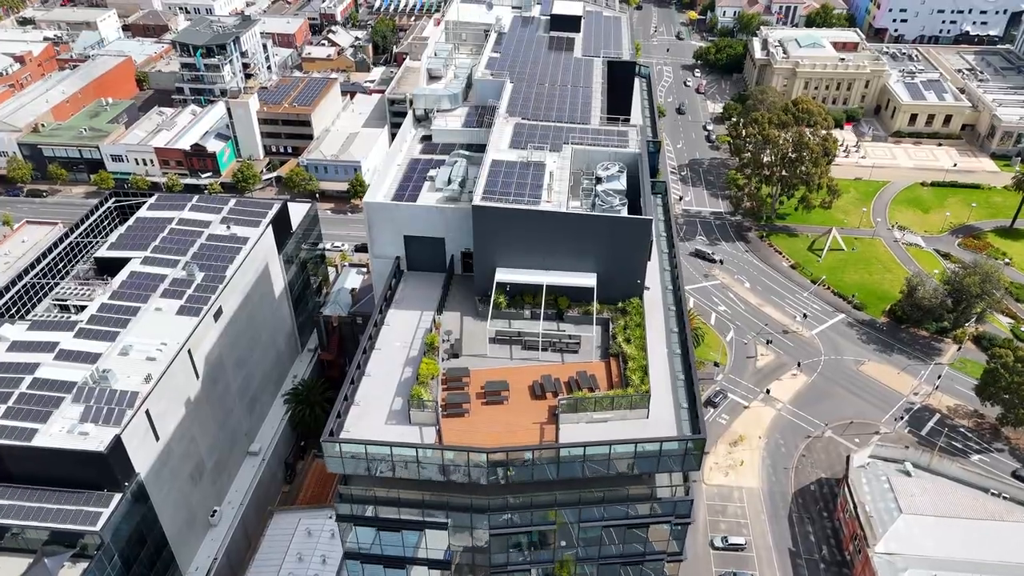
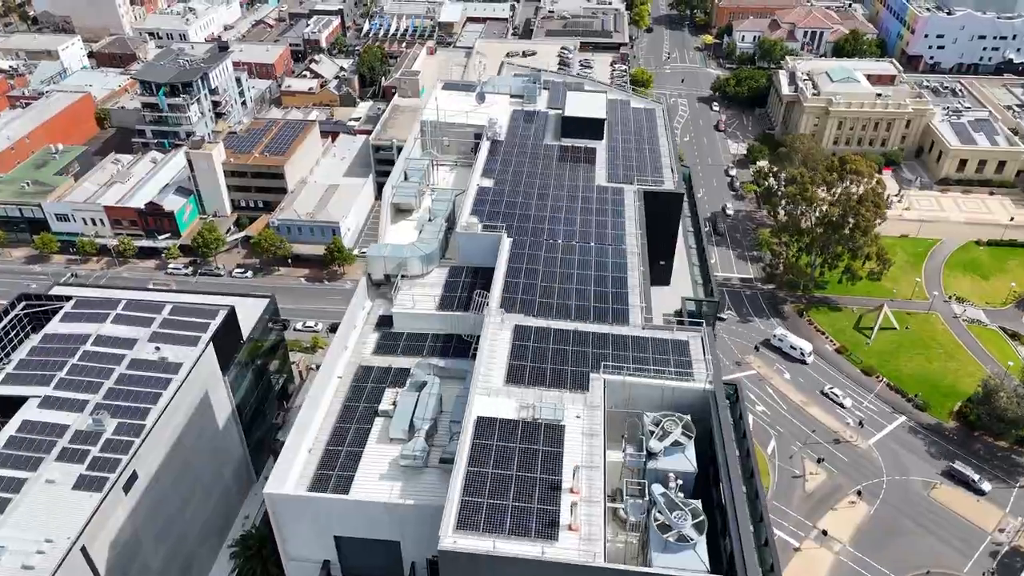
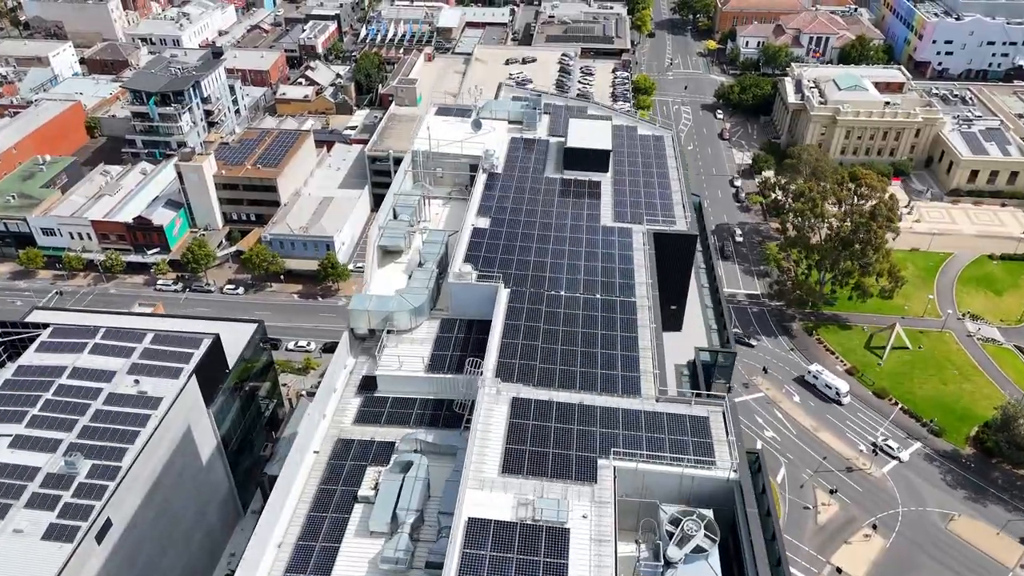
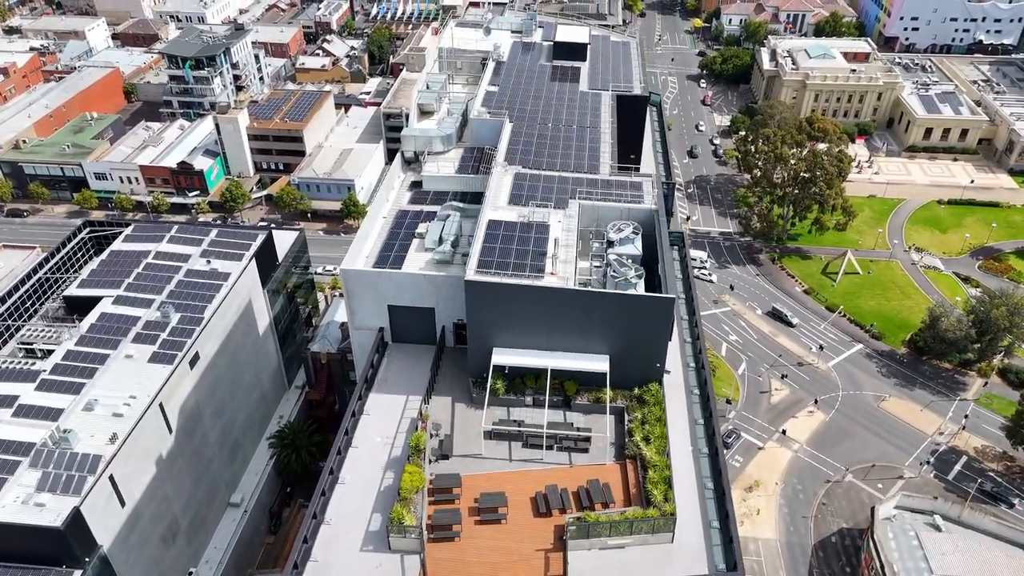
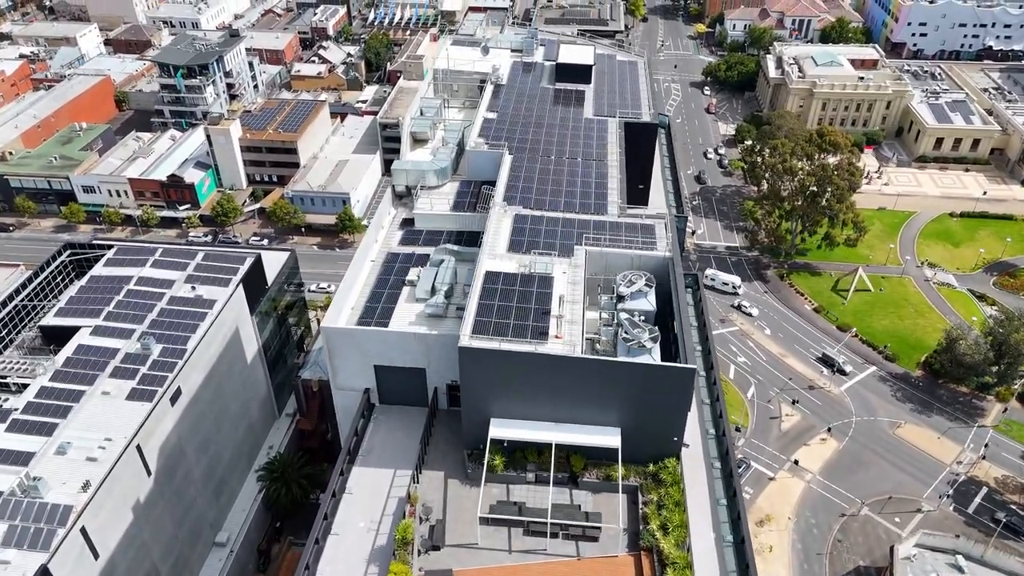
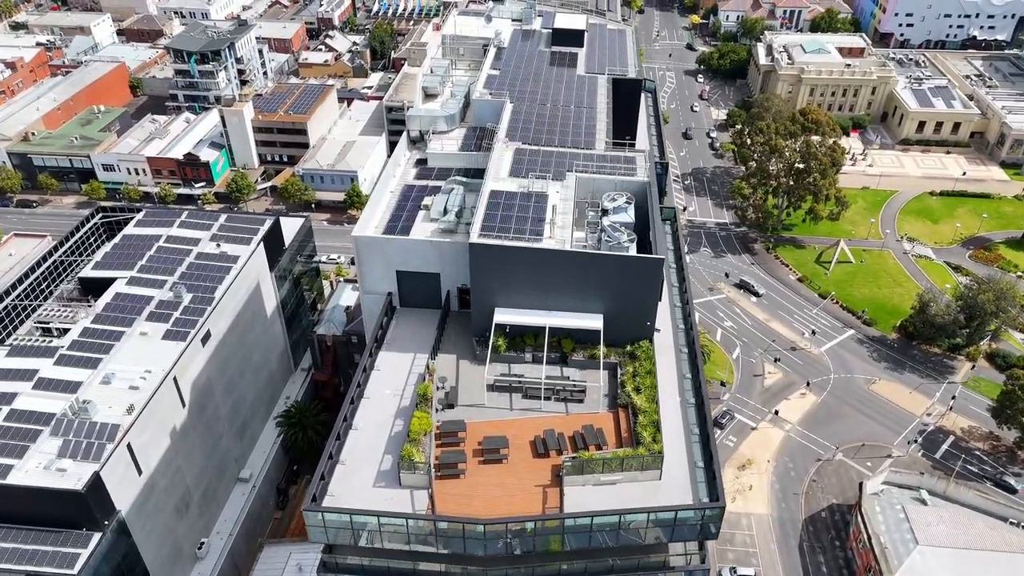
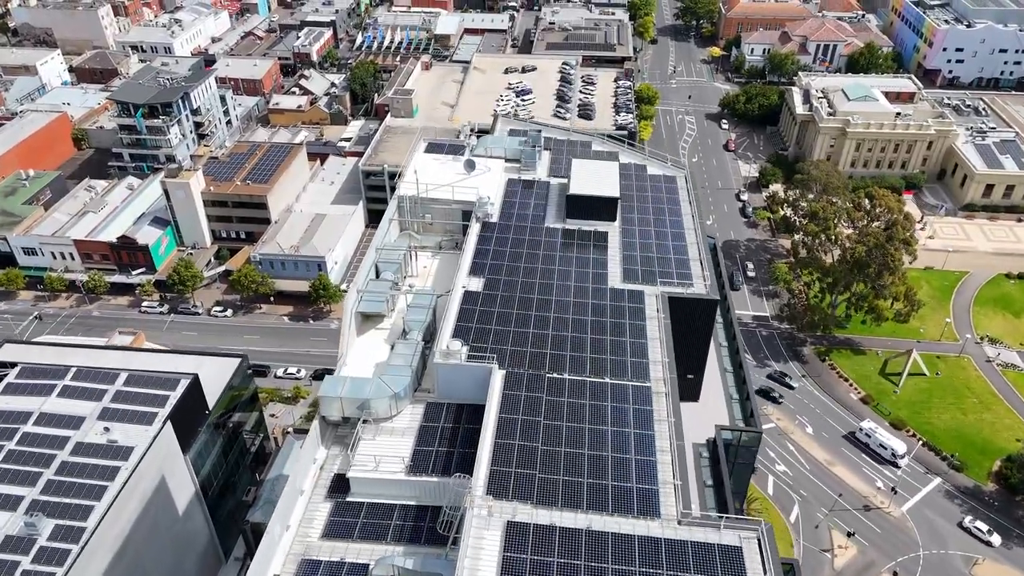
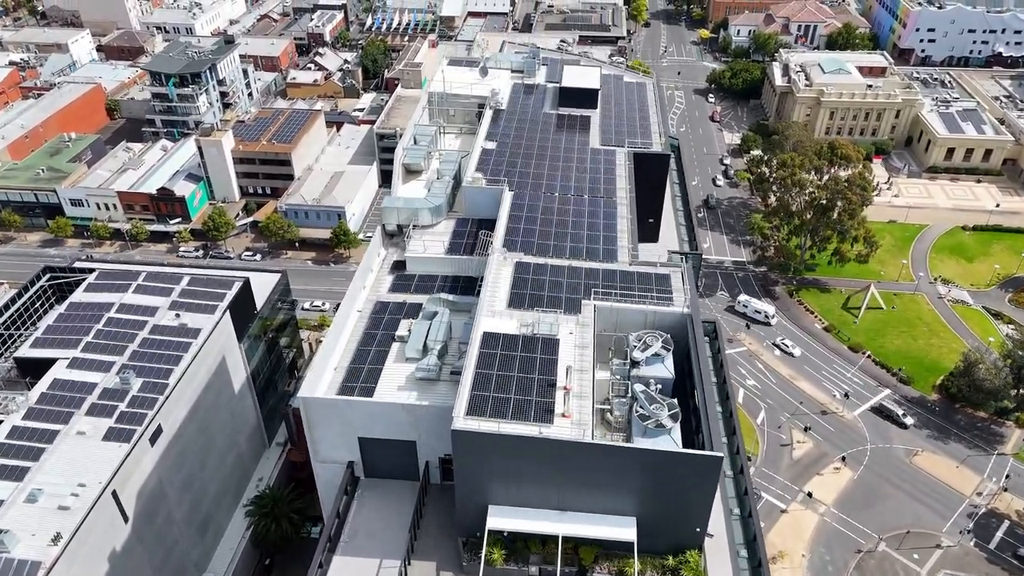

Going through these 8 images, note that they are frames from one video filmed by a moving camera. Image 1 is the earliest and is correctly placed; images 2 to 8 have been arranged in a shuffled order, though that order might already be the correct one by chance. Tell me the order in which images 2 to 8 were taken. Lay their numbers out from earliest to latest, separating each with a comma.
6, 4, 5, 8, 2, 3, 7
